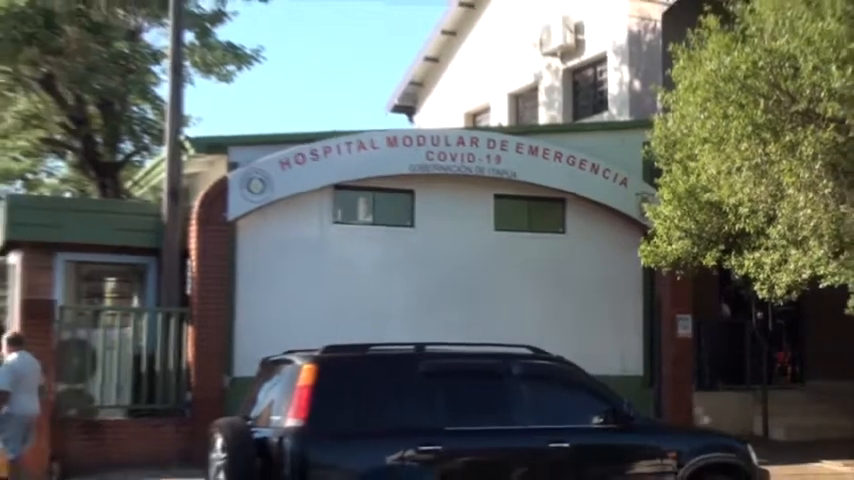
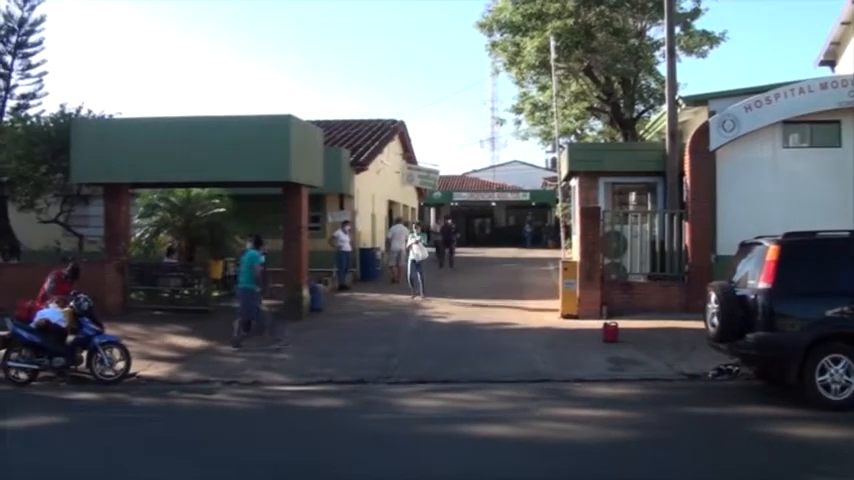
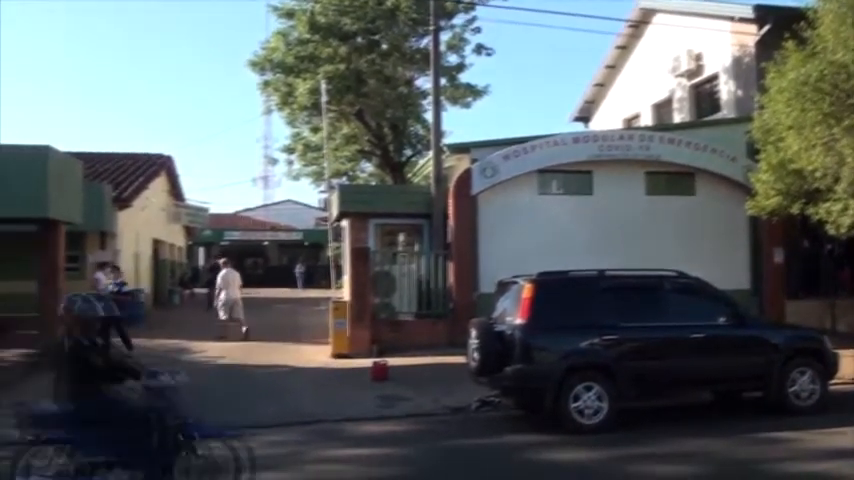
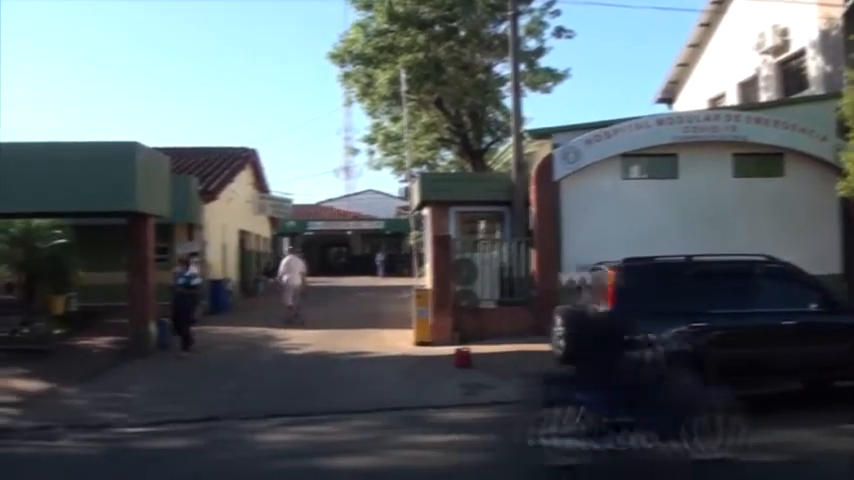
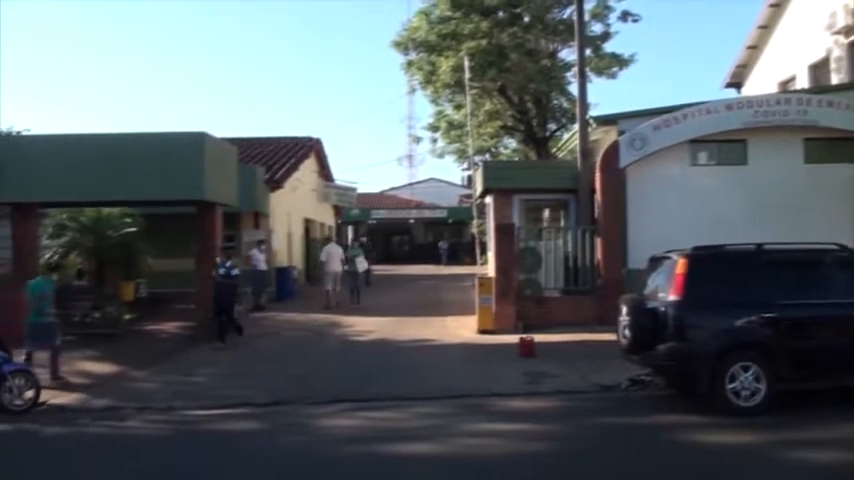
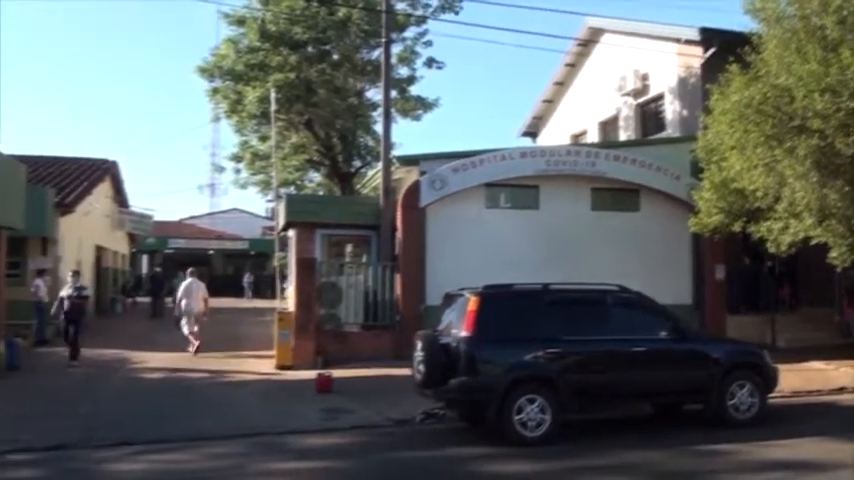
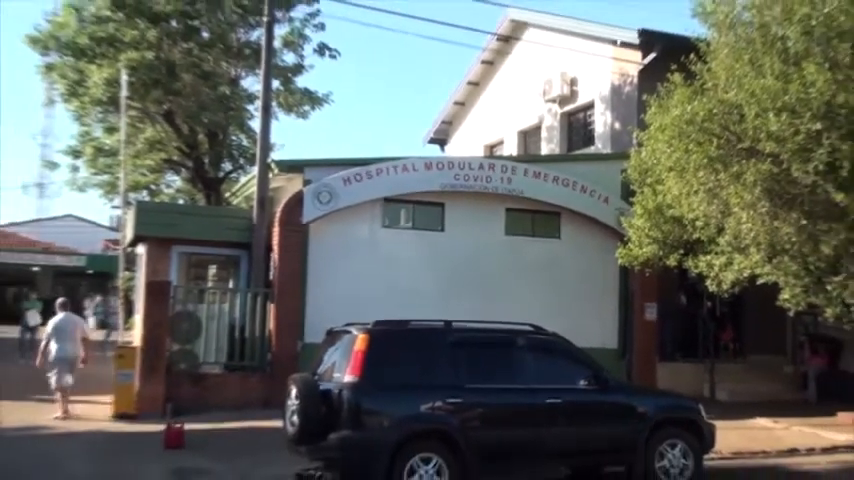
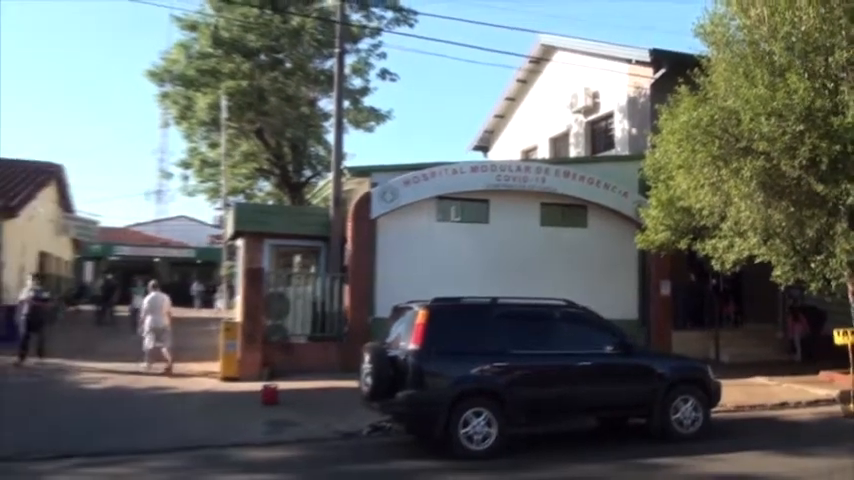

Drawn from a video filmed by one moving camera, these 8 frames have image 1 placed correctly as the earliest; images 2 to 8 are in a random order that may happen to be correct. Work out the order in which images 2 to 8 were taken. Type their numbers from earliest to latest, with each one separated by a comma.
7, 8, 6, 3, 4, 5, 2
